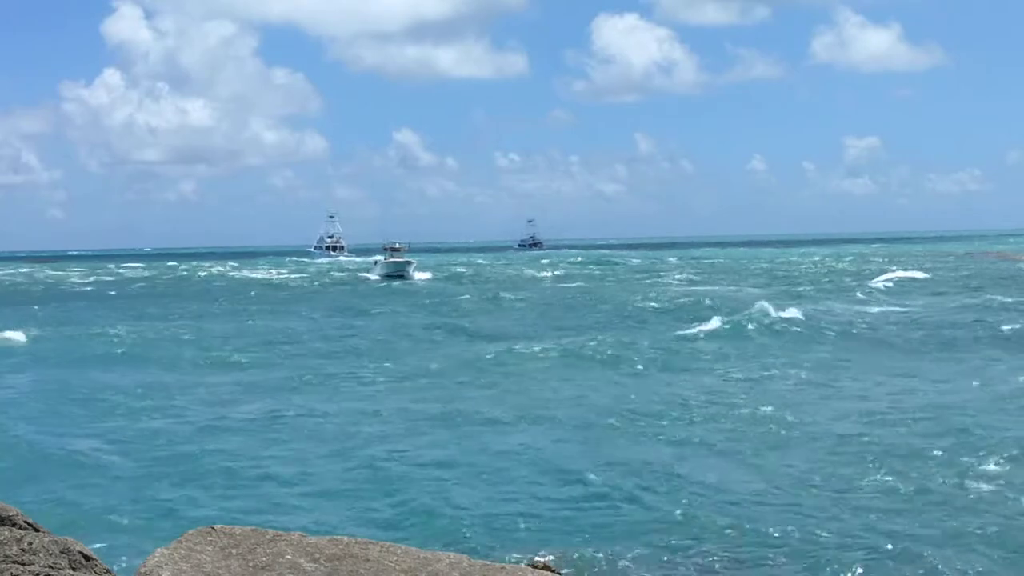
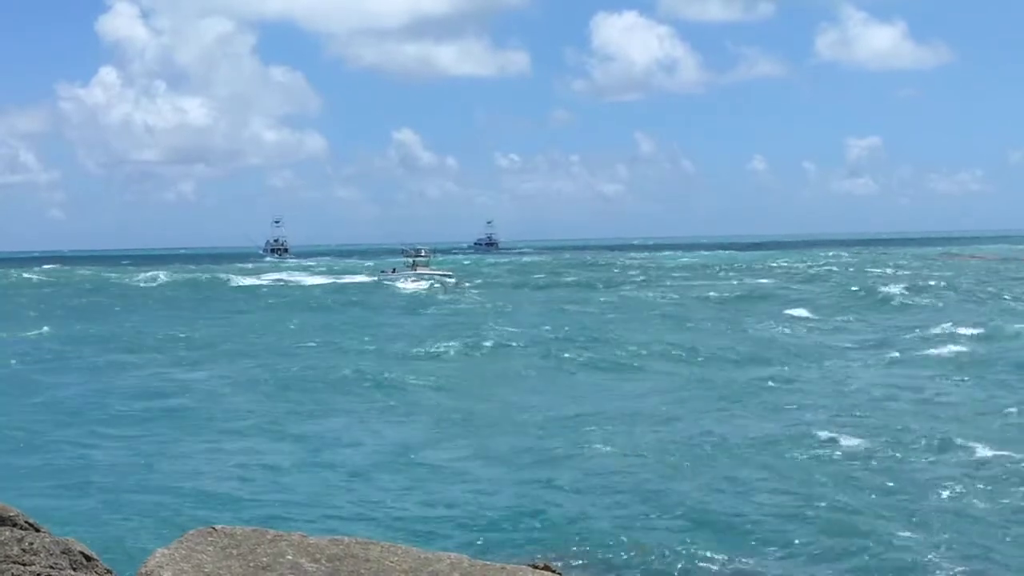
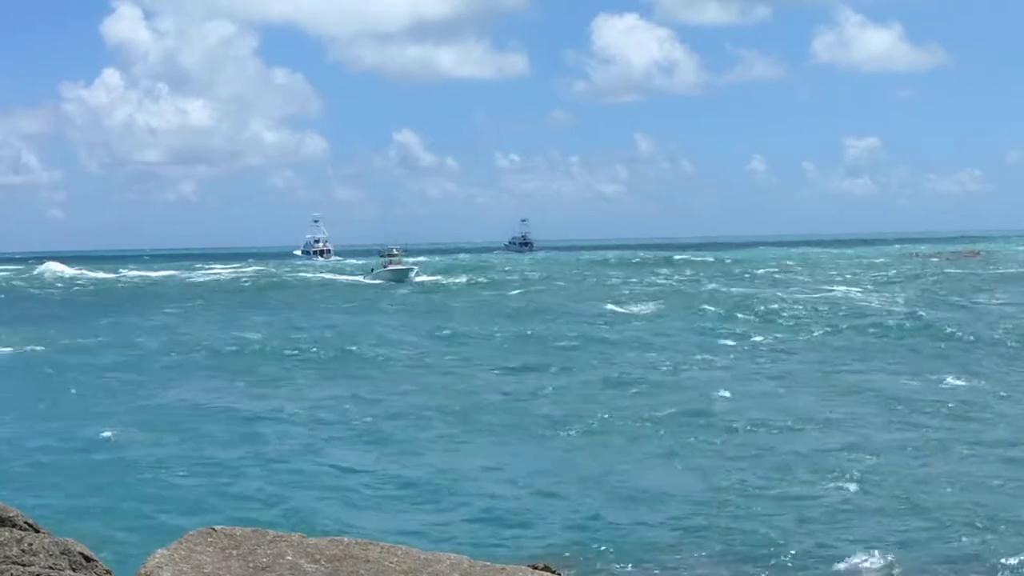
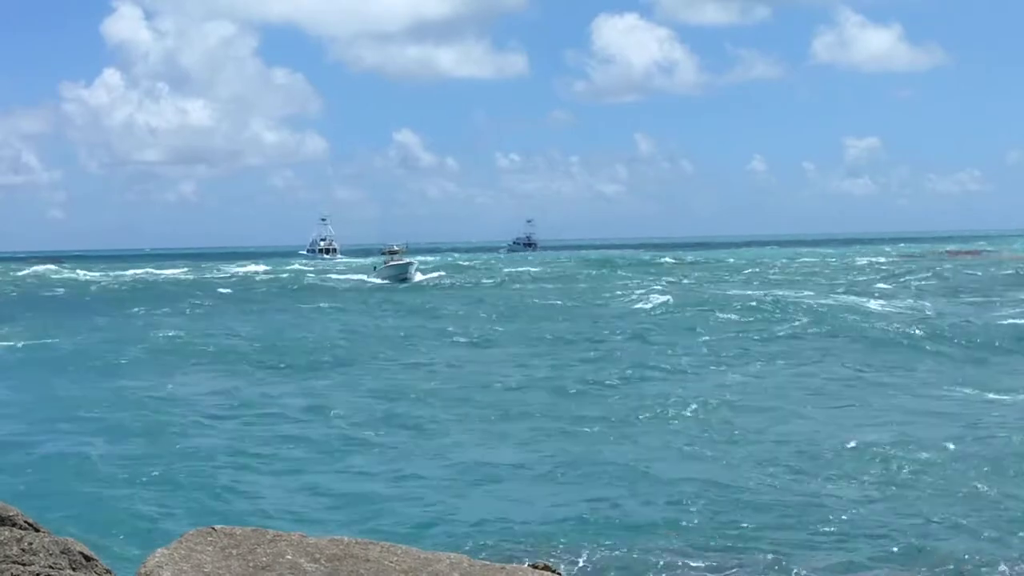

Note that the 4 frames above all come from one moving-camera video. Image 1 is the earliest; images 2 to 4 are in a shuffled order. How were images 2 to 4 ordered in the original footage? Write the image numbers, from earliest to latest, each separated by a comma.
4, 3, 2
